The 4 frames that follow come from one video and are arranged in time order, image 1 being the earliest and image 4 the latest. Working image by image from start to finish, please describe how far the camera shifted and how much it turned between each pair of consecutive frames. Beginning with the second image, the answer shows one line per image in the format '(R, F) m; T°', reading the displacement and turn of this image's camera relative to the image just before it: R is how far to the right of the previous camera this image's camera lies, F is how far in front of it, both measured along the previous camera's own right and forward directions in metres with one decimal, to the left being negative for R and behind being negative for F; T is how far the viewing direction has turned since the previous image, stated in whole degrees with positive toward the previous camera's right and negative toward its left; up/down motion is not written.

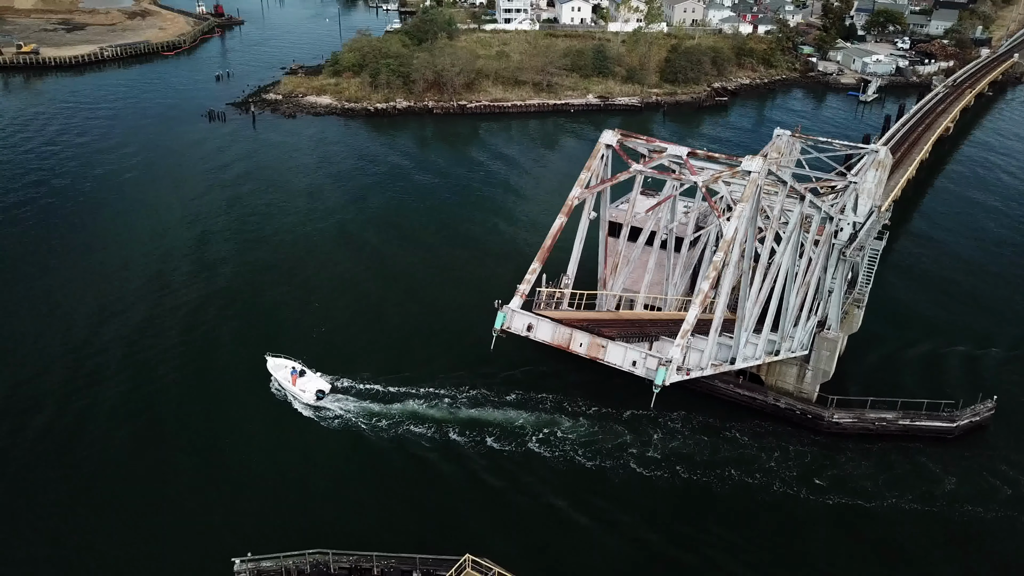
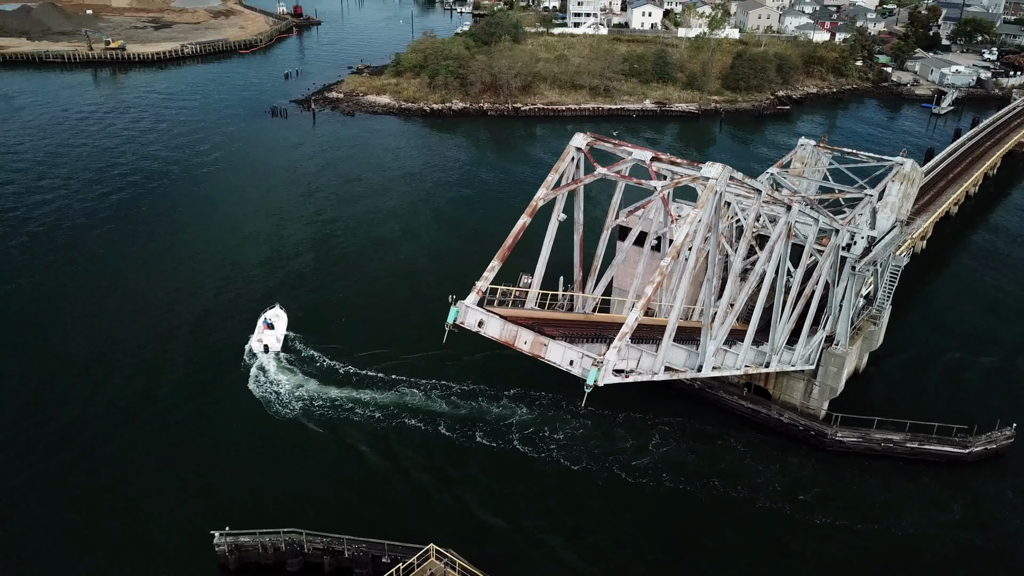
(+1.8, -0.2) m; -5°
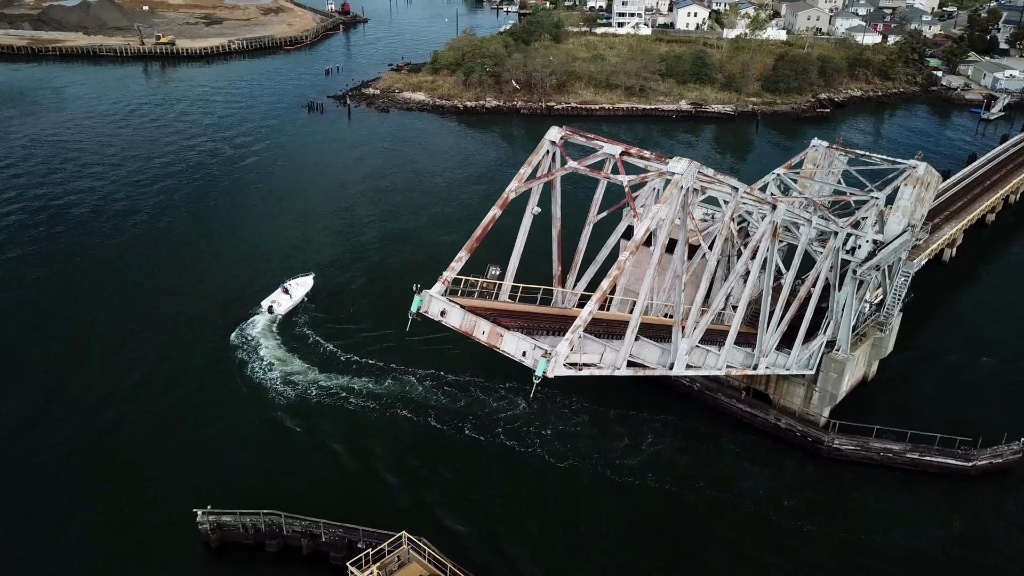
(+1.3, 0.0) m; -3°
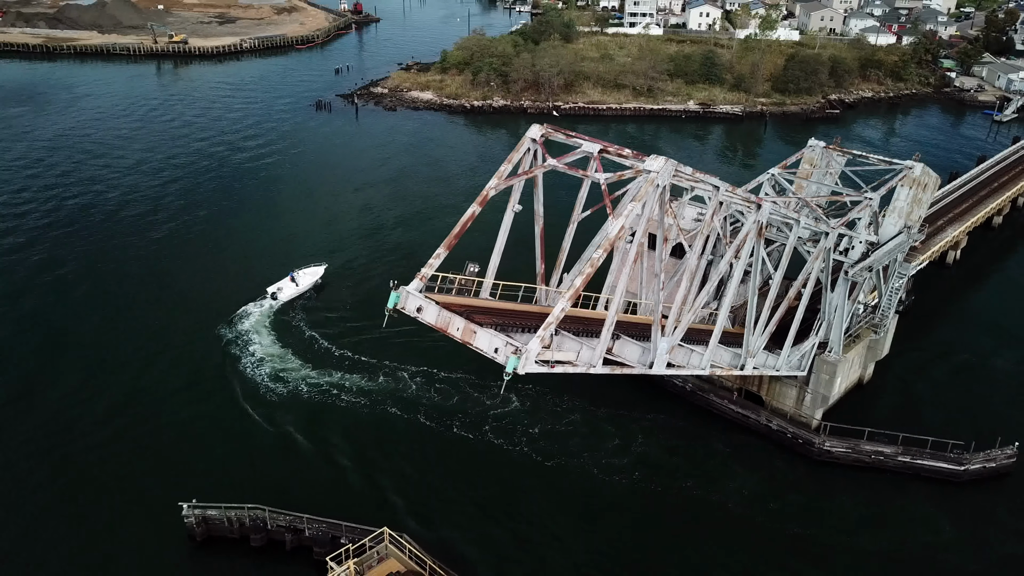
(+0.6, 0.0) m; -1°
